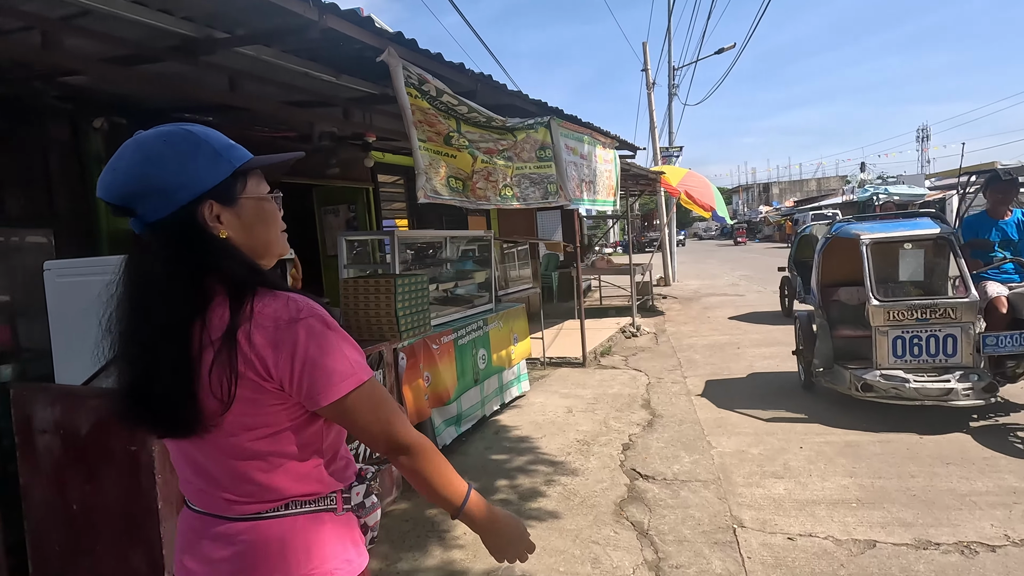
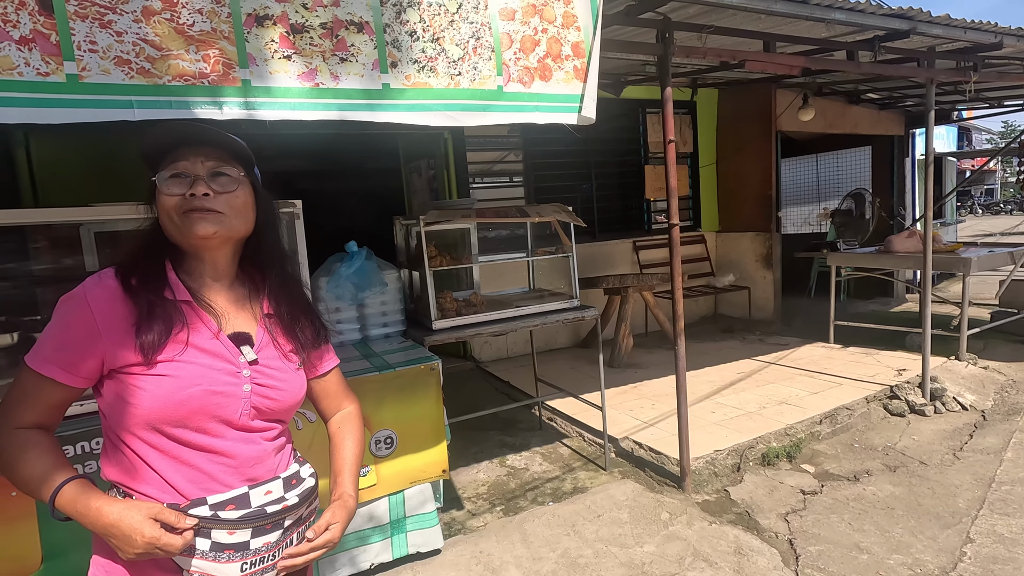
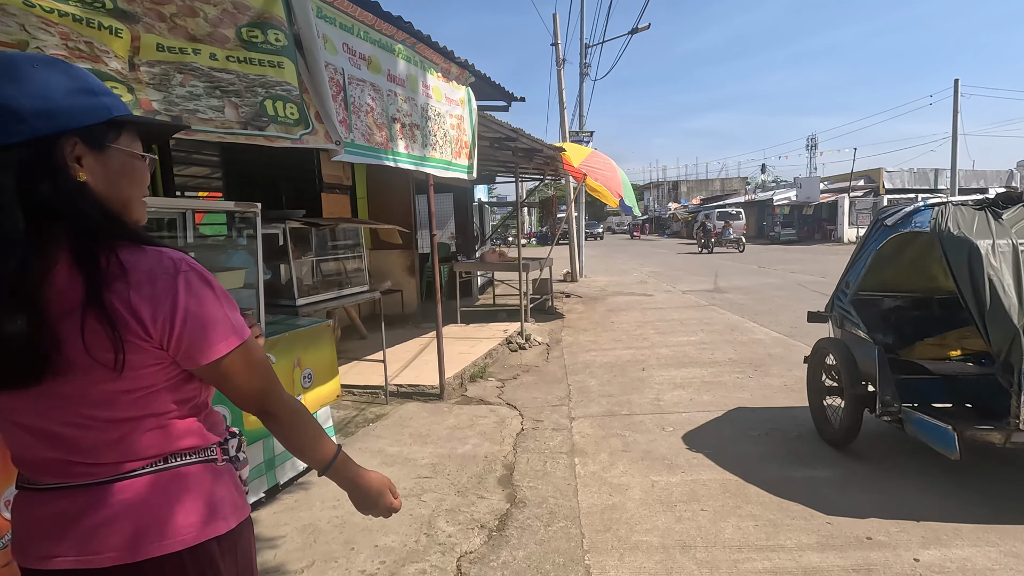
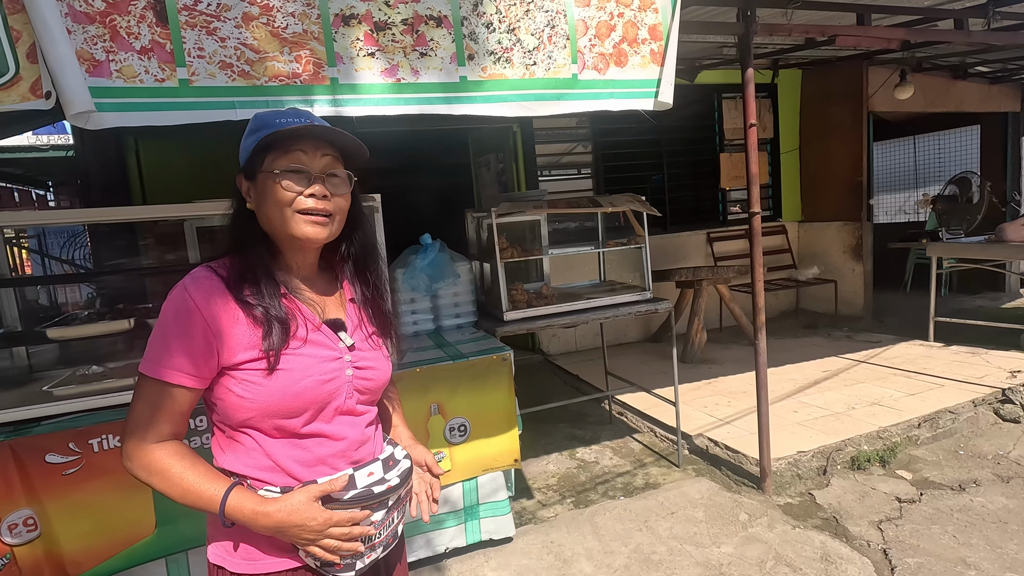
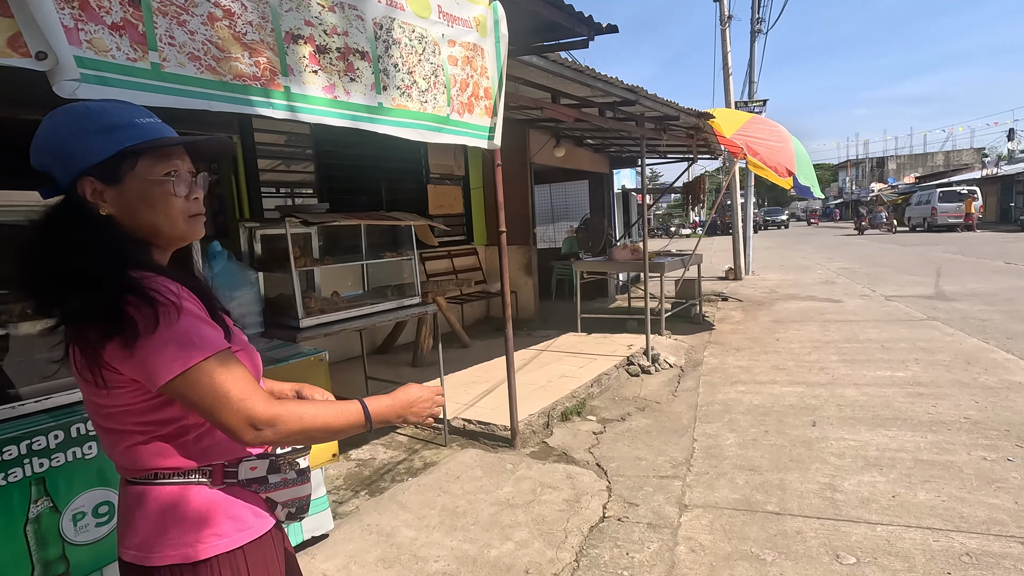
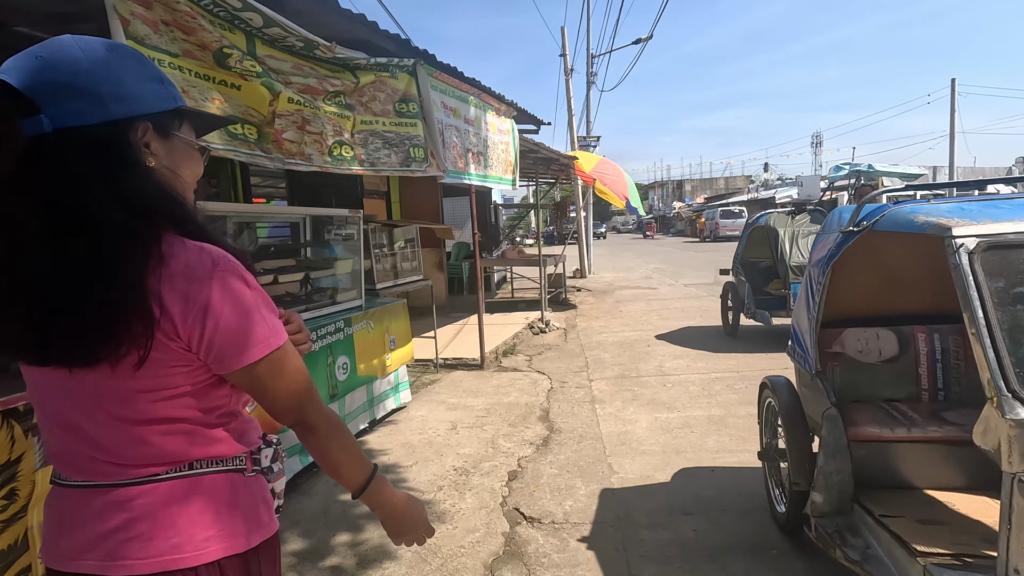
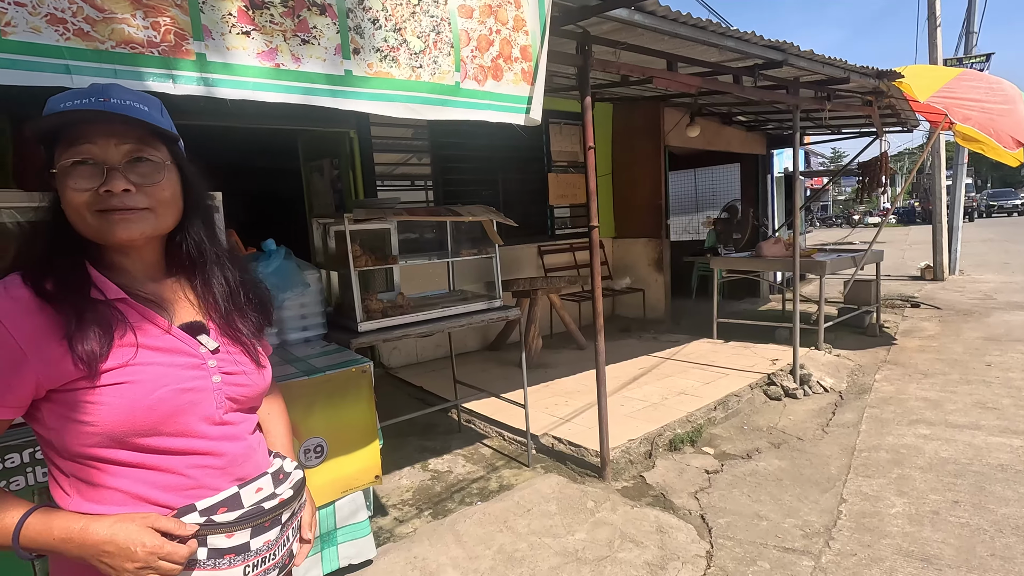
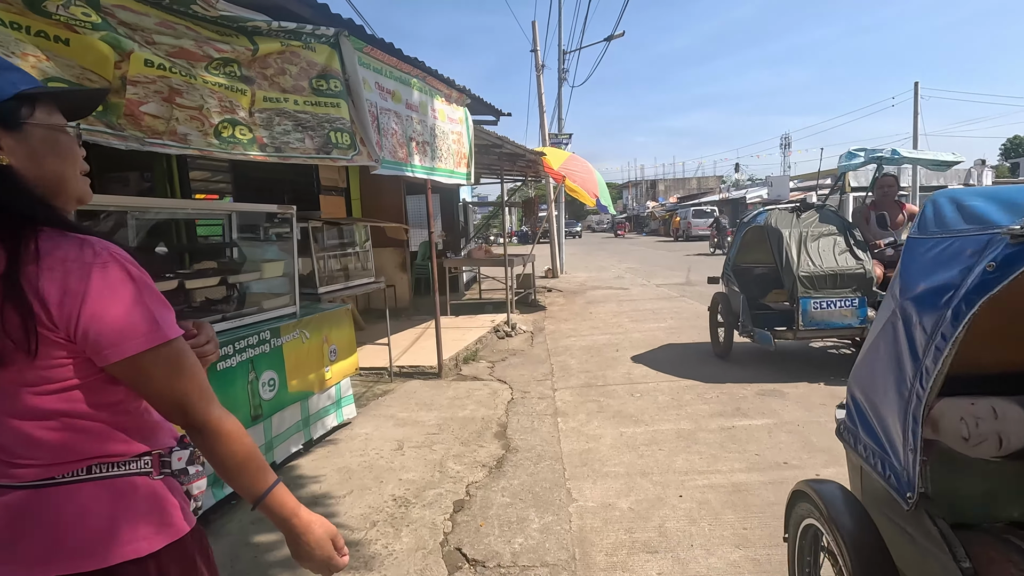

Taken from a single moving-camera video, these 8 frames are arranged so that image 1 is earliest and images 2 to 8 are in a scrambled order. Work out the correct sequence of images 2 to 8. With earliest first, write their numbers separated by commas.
6, 8, 3, 5, 7, 2, 4
